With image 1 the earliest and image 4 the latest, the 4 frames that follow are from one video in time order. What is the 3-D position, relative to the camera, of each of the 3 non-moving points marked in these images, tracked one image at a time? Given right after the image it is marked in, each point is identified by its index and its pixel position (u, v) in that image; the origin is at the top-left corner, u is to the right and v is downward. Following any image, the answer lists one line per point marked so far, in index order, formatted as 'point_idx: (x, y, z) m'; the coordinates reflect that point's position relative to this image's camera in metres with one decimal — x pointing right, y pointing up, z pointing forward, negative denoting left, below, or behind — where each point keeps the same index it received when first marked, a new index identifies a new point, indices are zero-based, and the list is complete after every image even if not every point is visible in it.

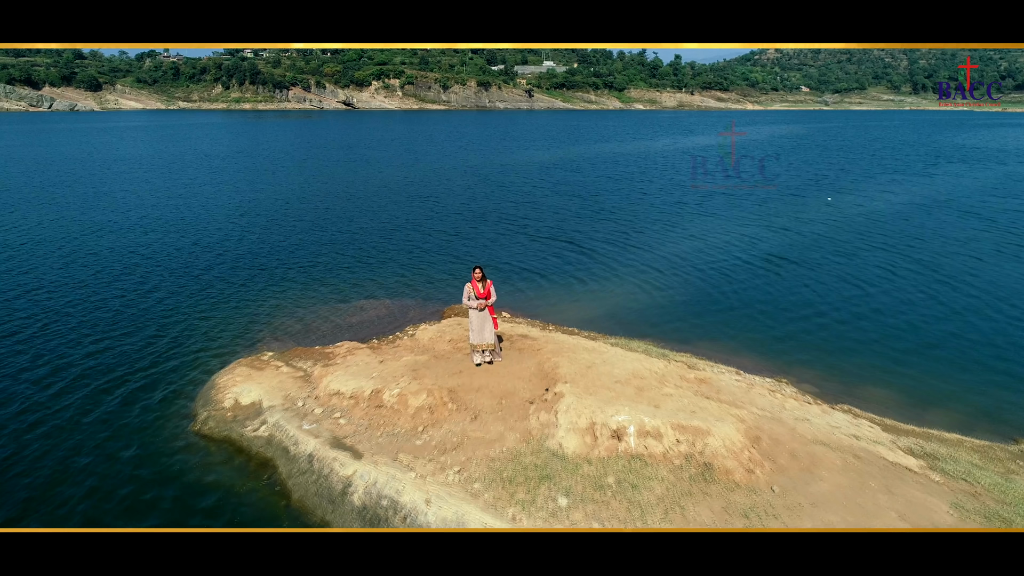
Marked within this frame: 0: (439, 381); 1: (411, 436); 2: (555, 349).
0: (-2.1, -2.6, +17.1) m
1: (-2.7, -3.8, +15.7) m
2: (+1.4, -1.8, +18.2) m
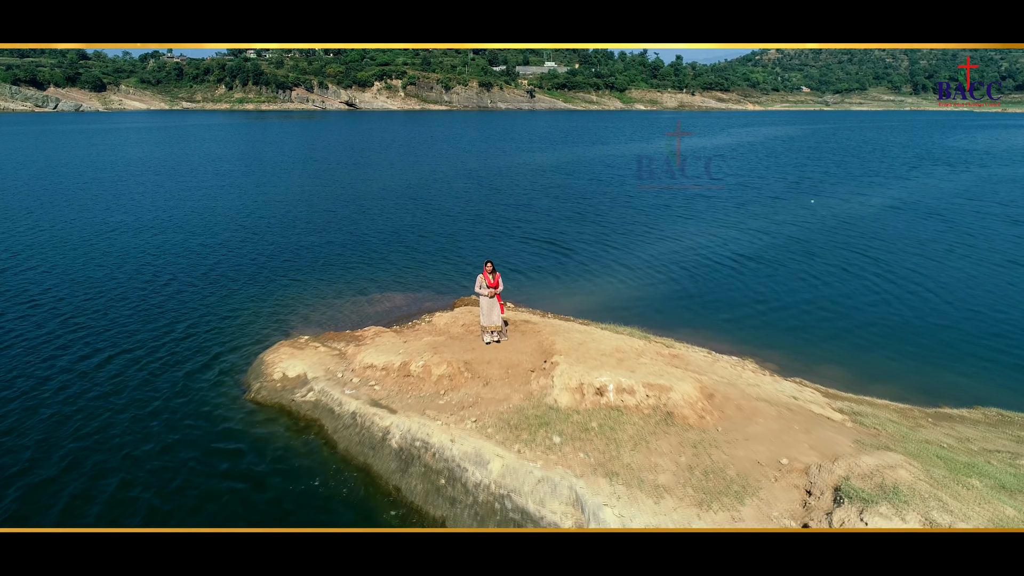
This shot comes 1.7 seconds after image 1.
0: (-2.0, -2.4, +19.5) m
1: (-2.6, -3.6, +18.1) m
2: (+1.5, -1.5, +20.6) m
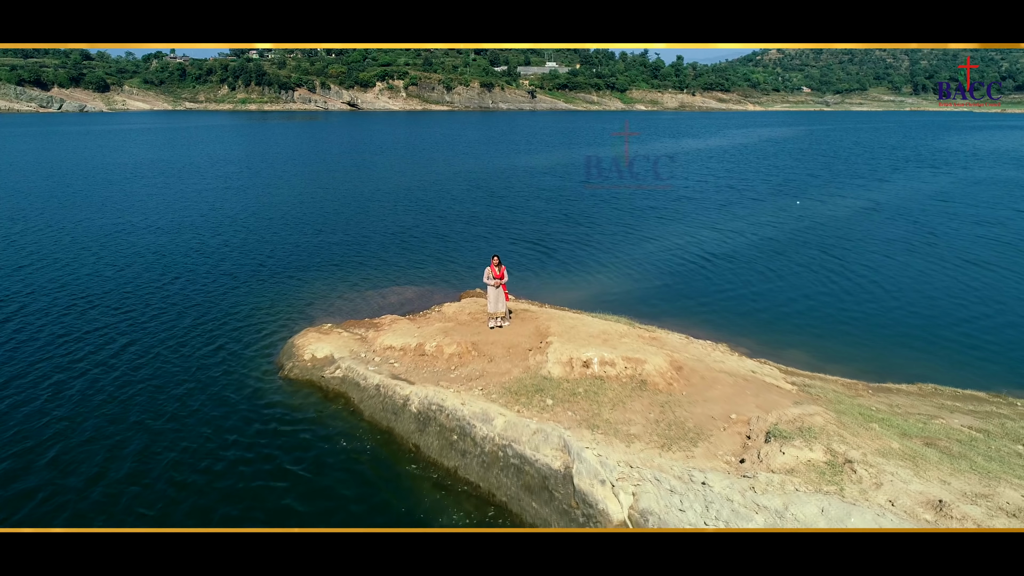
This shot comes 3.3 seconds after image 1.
0: (-2.0, -2.1, +21.6) m
1: (-2.6, -3.3, +20.3) m
2: (+1.6, -1.3, +22.7) m
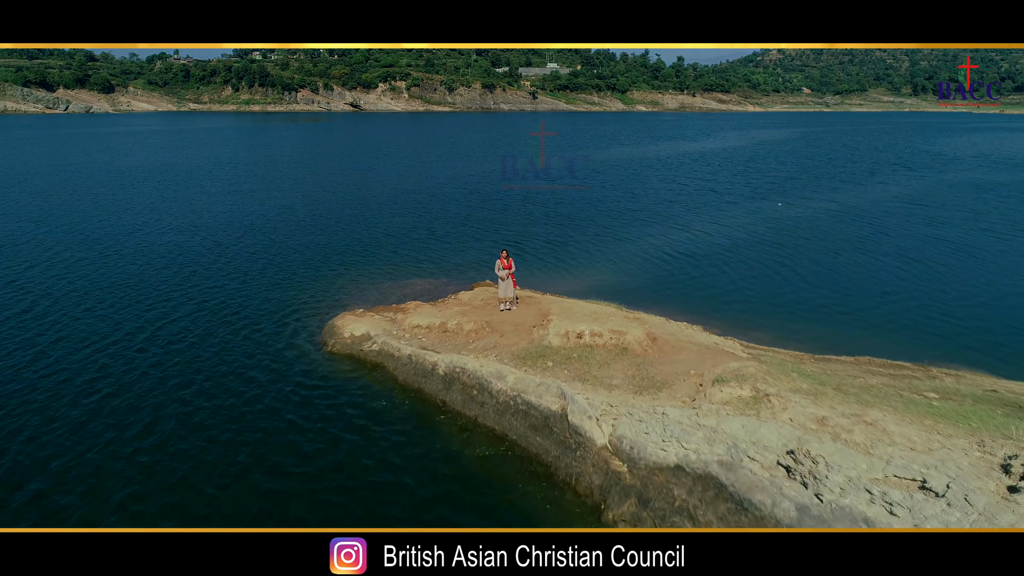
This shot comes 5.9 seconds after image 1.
0: (-1.7, -1.7, +25.0) m
1: (-2.3, -2.9, +23.6) m
2: (+1.9, -0.9, +26.0) m
